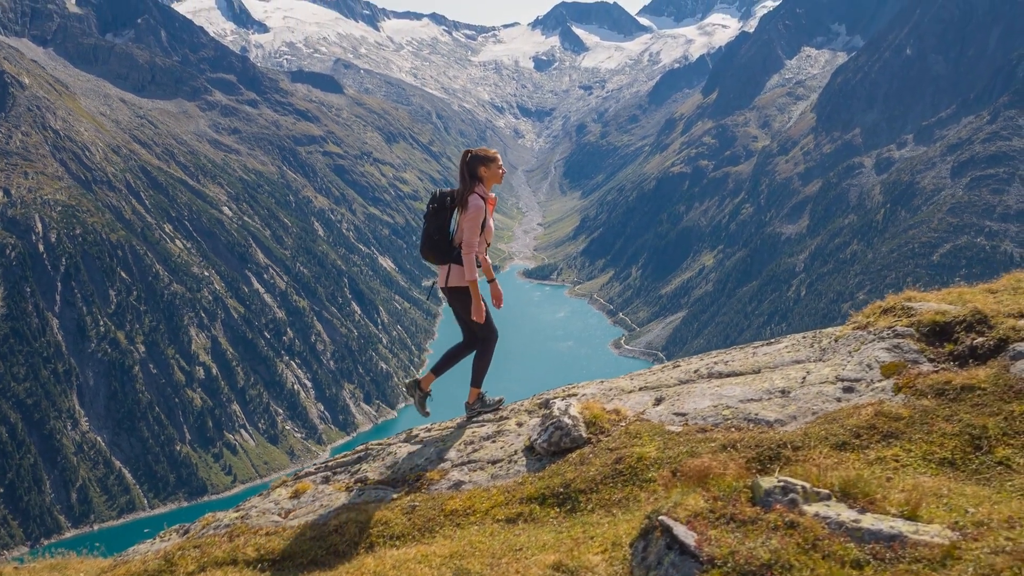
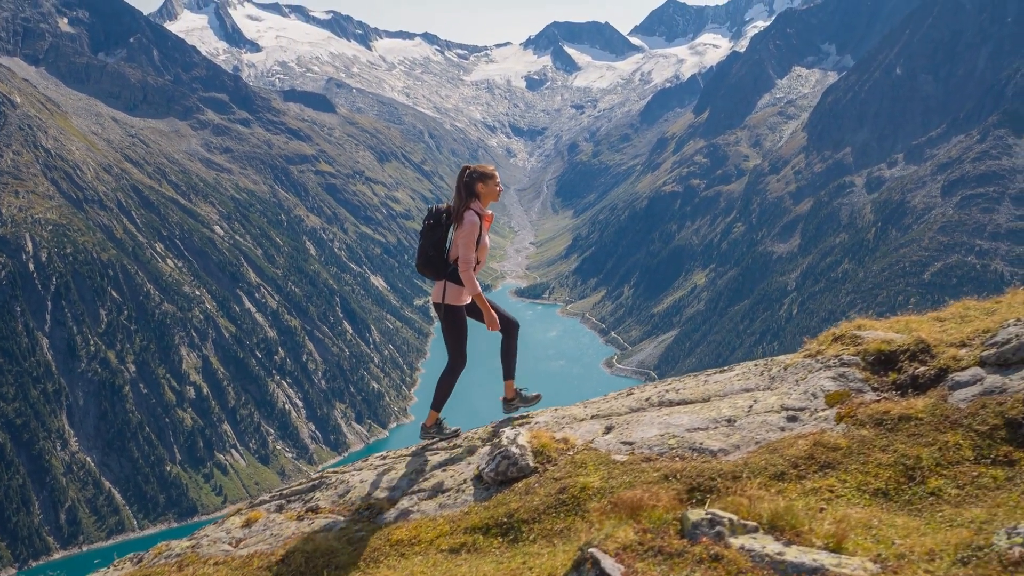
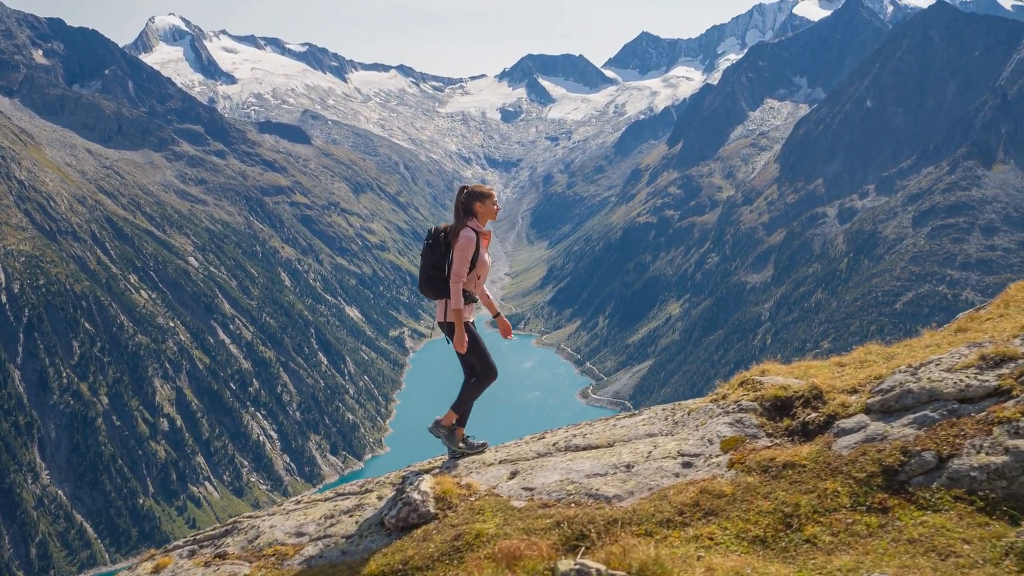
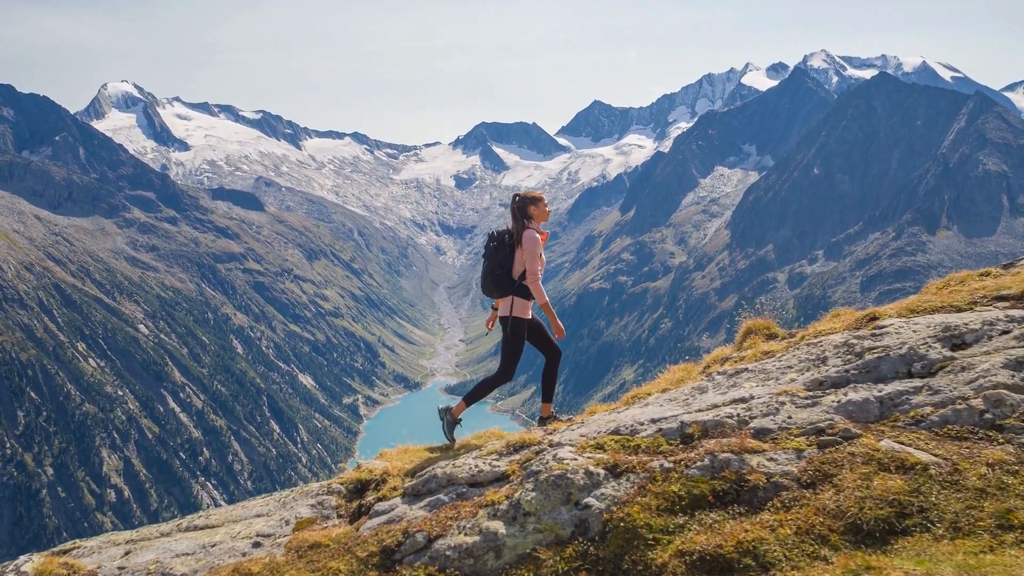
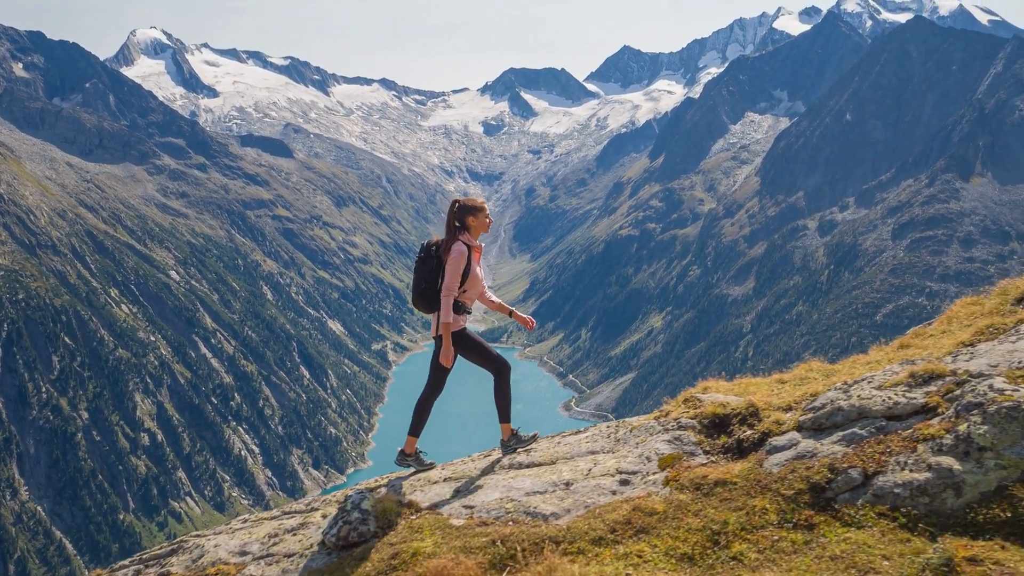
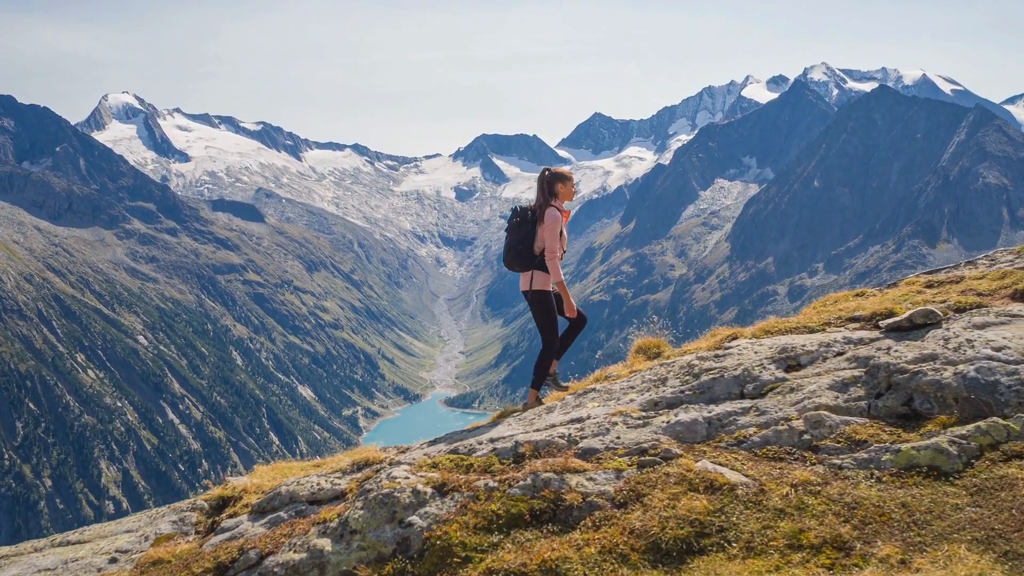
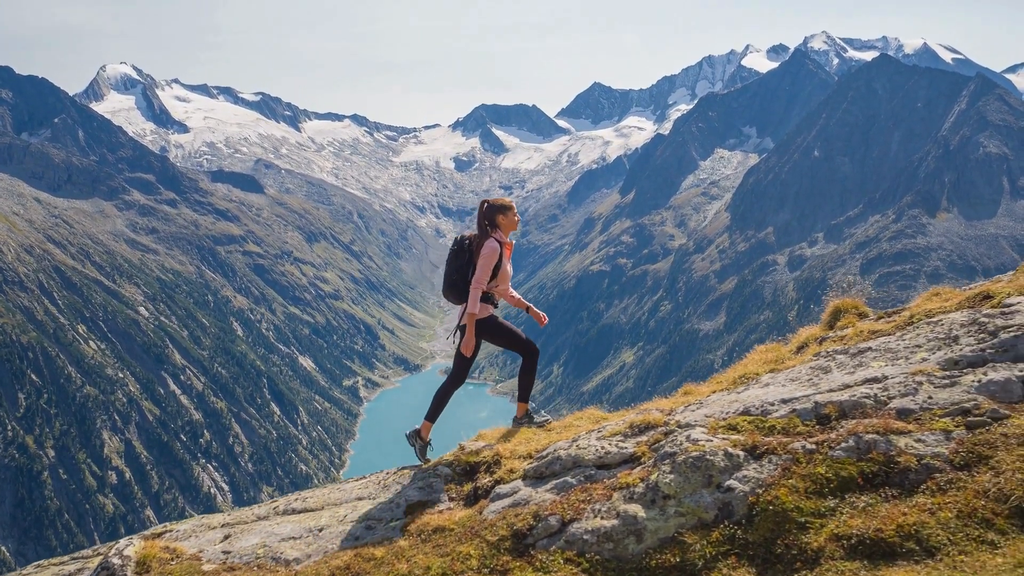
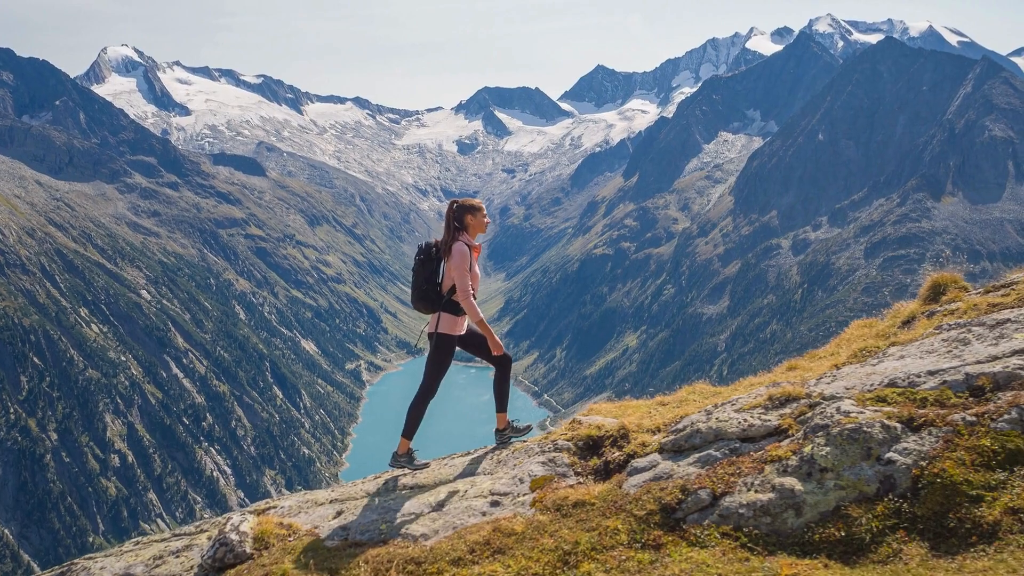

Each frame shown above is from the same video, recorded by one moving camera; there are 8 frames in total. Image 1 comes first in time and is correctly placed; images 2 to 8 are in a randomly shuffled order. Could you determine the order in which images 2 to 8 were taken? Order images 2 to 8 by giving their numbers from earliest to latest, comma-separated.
2, 3, 5, 8, 7, 4, 6
